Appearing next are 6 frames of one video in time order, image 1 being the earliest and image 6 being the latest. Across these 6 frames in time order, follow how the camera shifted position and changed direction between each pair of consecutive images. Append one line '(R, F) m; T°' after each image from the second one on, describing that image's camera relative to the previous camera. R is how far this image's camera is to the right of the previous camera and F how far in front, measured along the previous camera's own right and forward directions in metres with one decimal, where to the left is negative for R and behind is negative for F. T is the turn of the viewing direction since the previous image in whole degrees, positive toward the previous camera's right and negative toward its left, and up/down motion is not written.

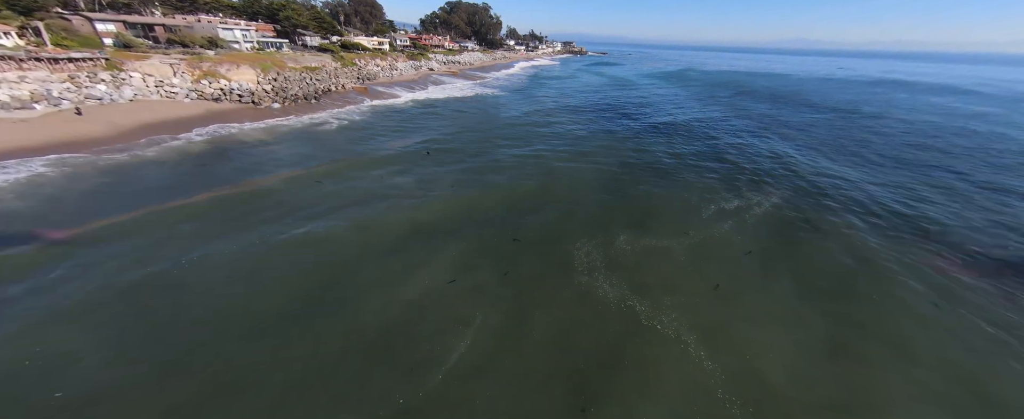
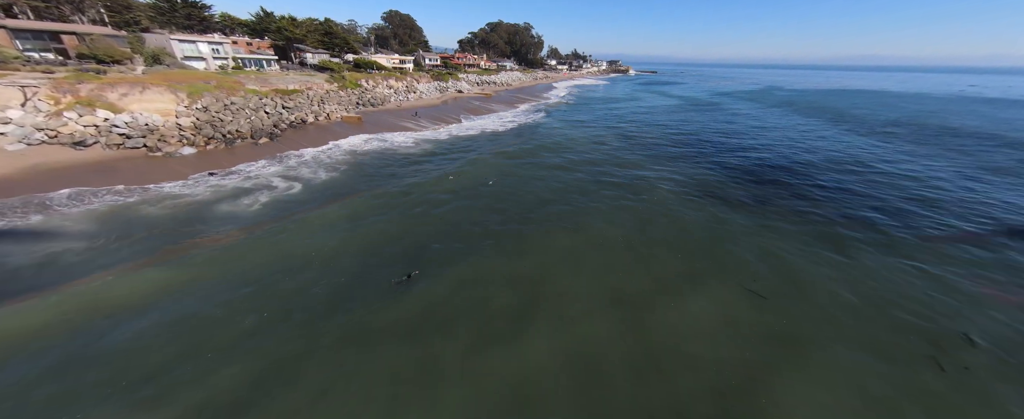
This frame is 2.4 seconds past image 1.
(-1.5, +12.3) m; -6°
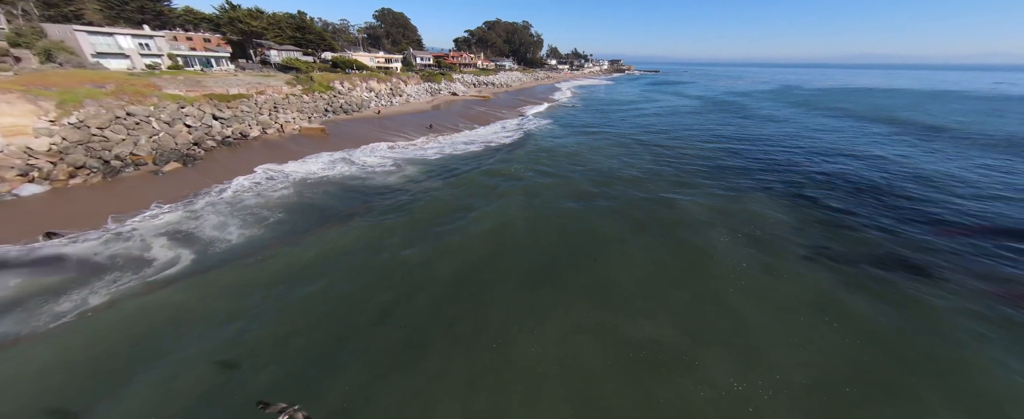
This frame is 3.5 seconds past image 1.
(-0.7, +5.5) m; 0°
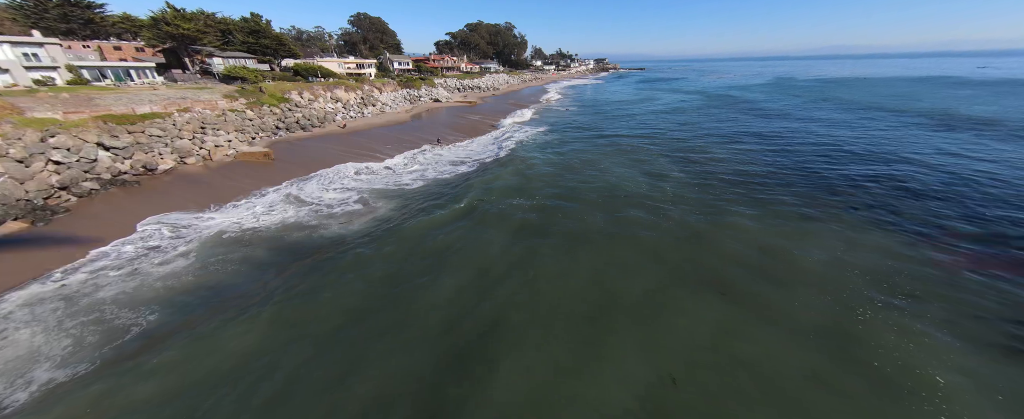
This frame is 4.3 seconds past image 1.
(-0.6, +4.1) m; +2°
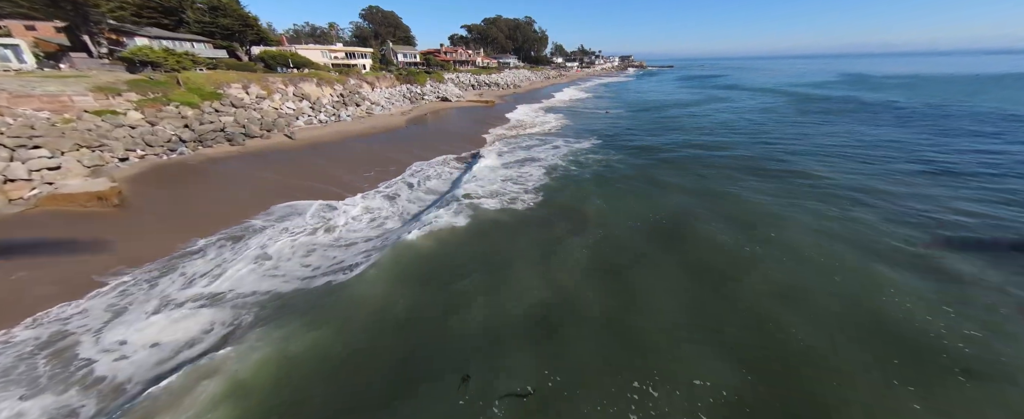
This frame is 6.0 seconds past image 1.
(-1.3, +7.6) m; -2°
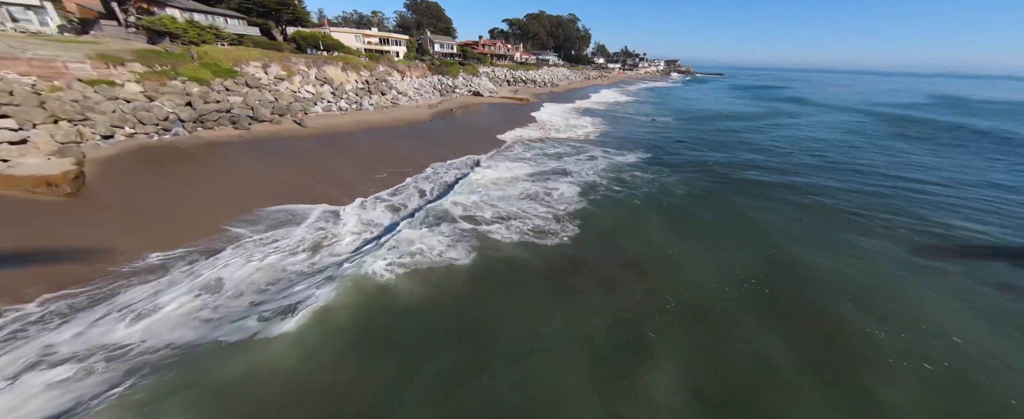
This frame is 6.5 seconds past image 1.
(-0.2, +2.0) m; -4°
